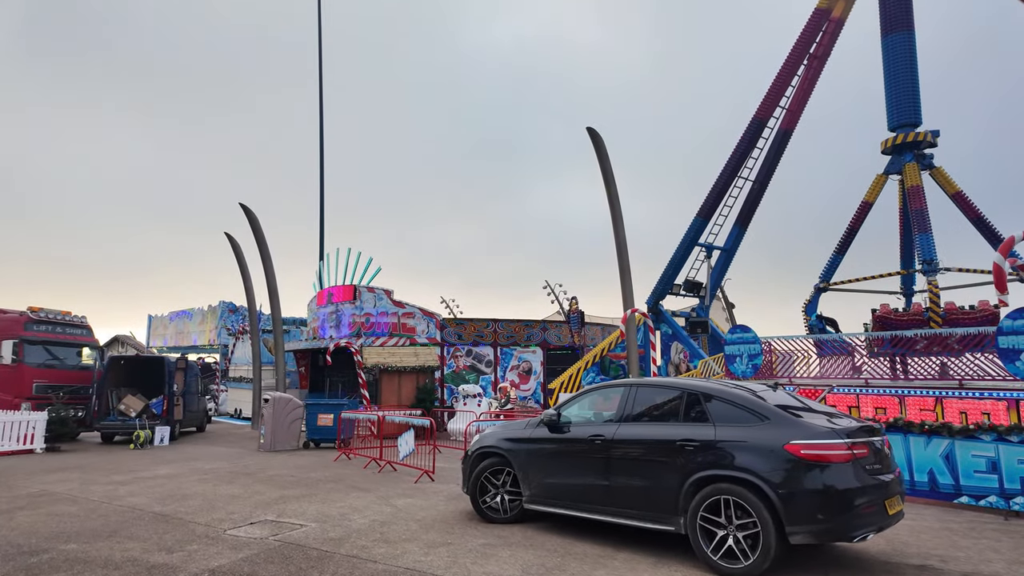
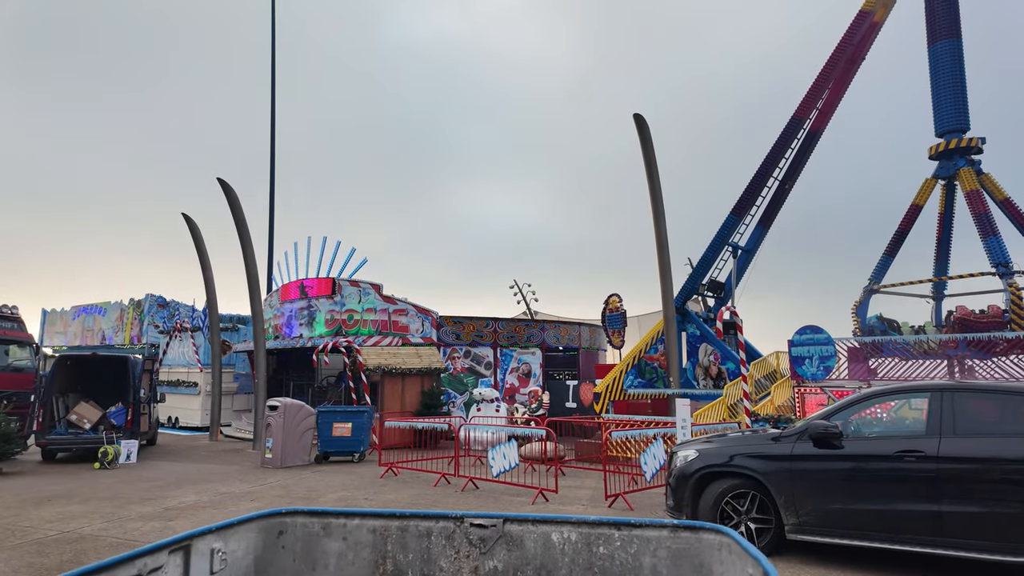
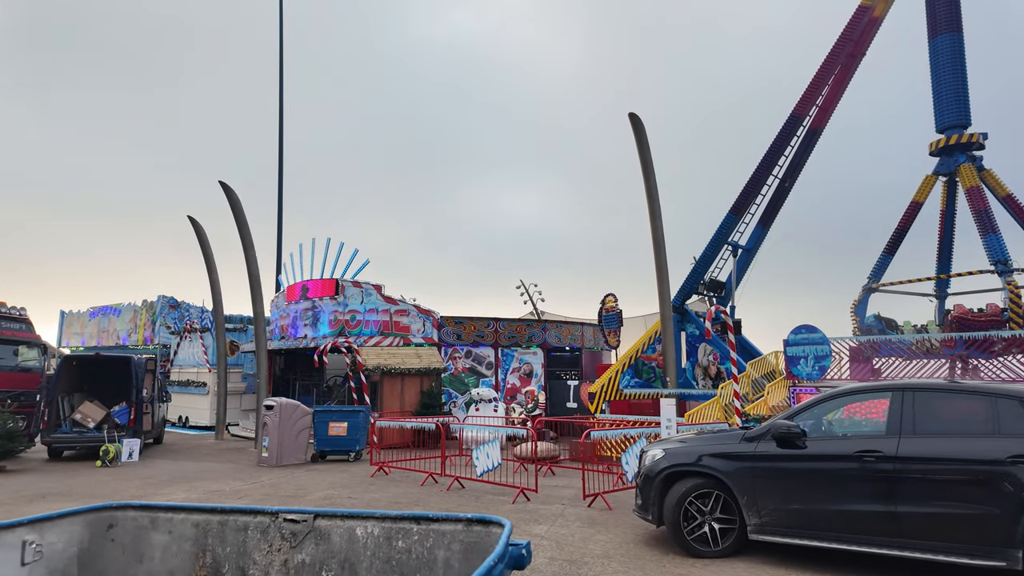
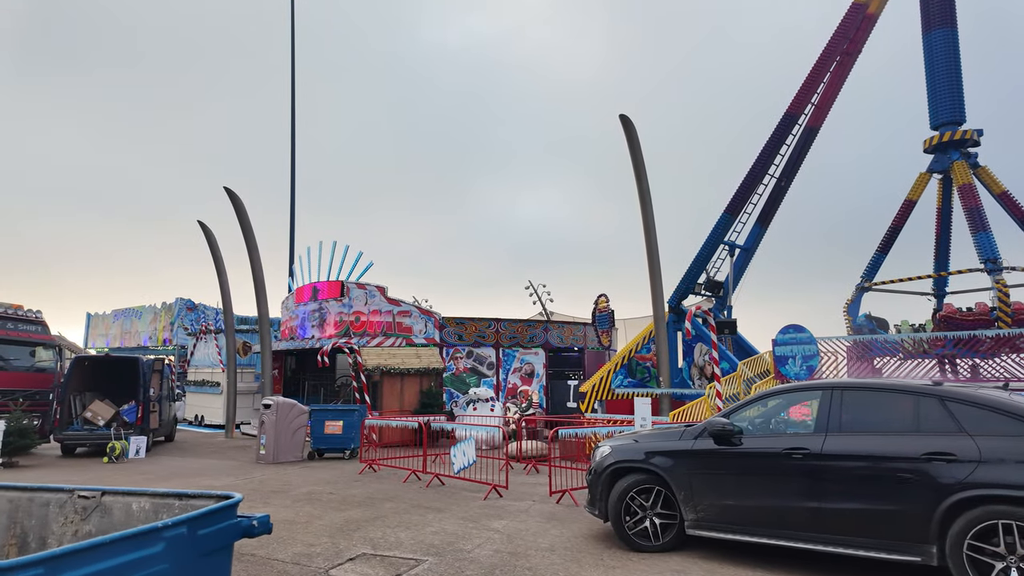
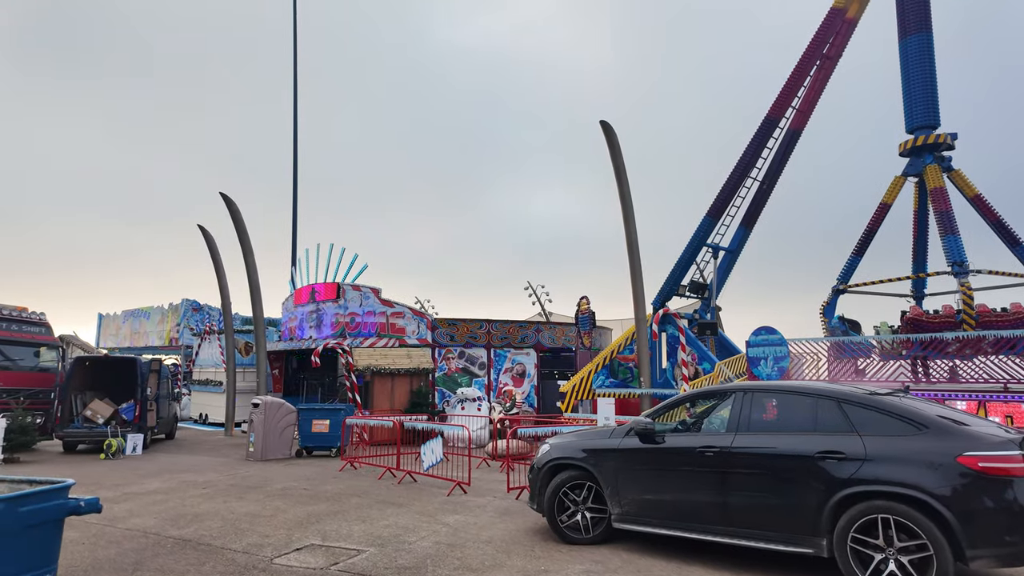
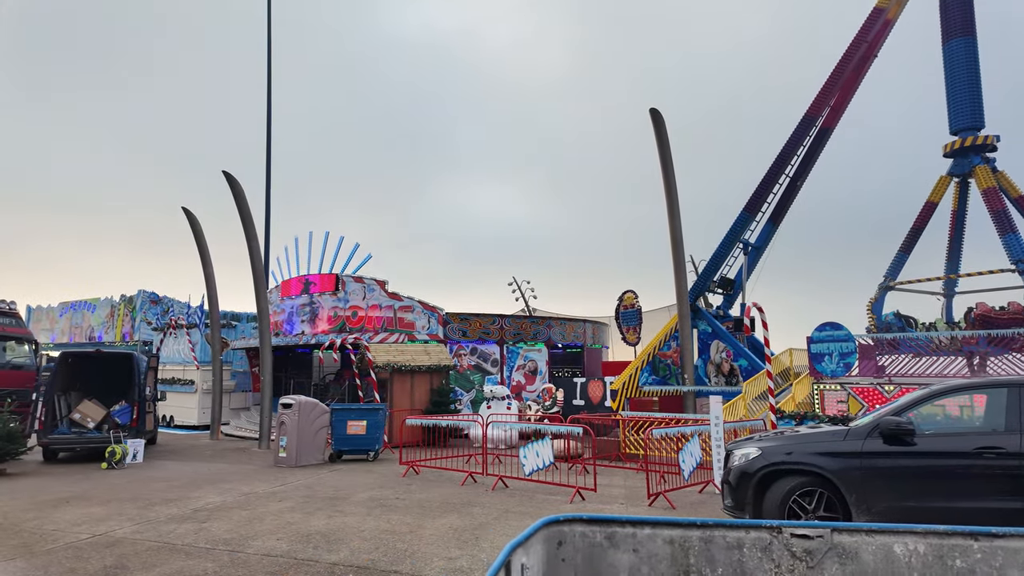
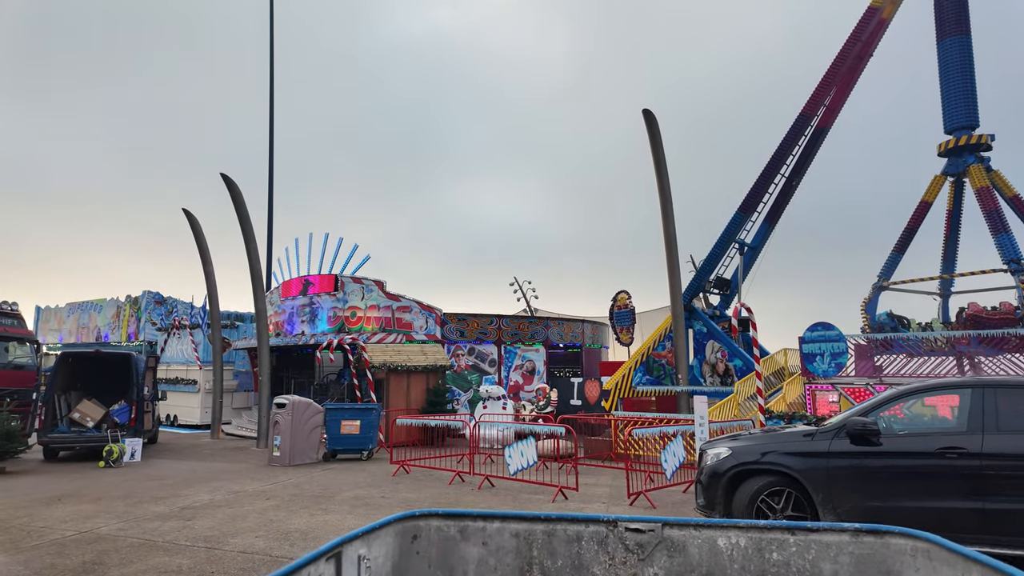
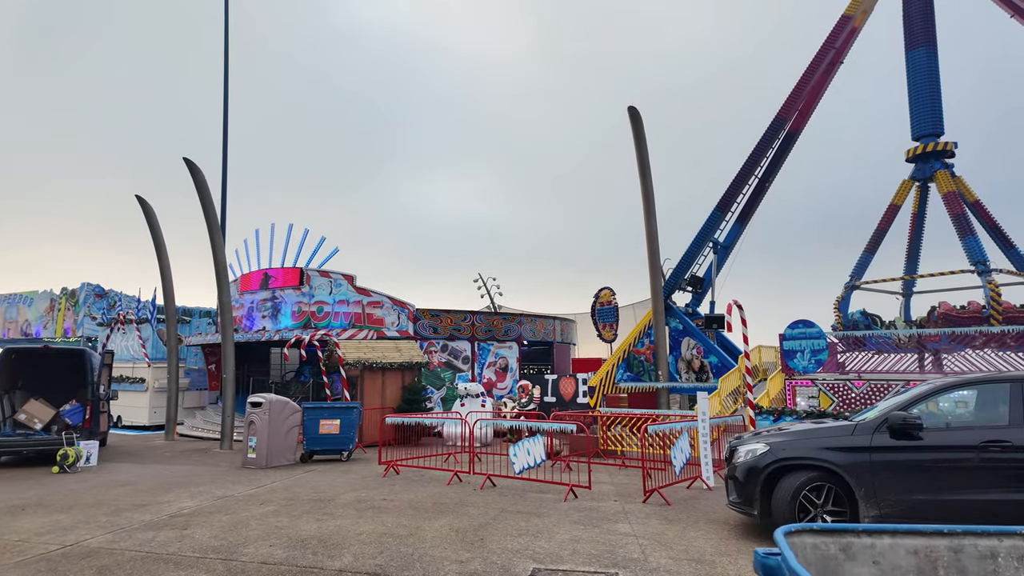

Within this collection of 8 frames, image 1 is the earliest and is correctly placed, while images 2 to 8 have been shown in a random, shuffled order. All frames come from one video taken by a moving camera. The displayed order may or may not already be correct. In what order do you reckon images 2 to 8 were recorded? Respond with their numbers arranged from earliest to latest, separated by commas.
5, 4, 3, 2, 7, 6, 8
